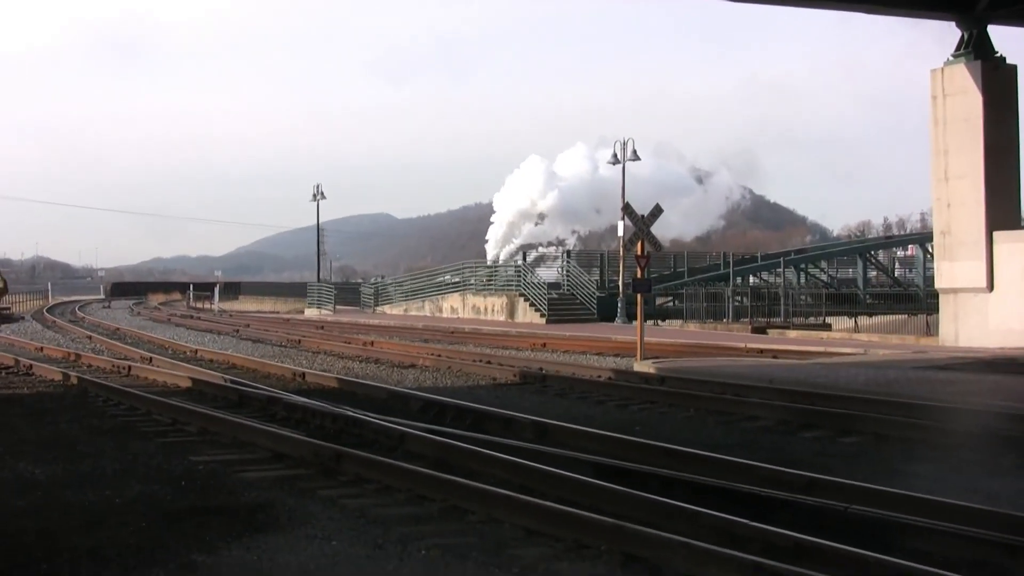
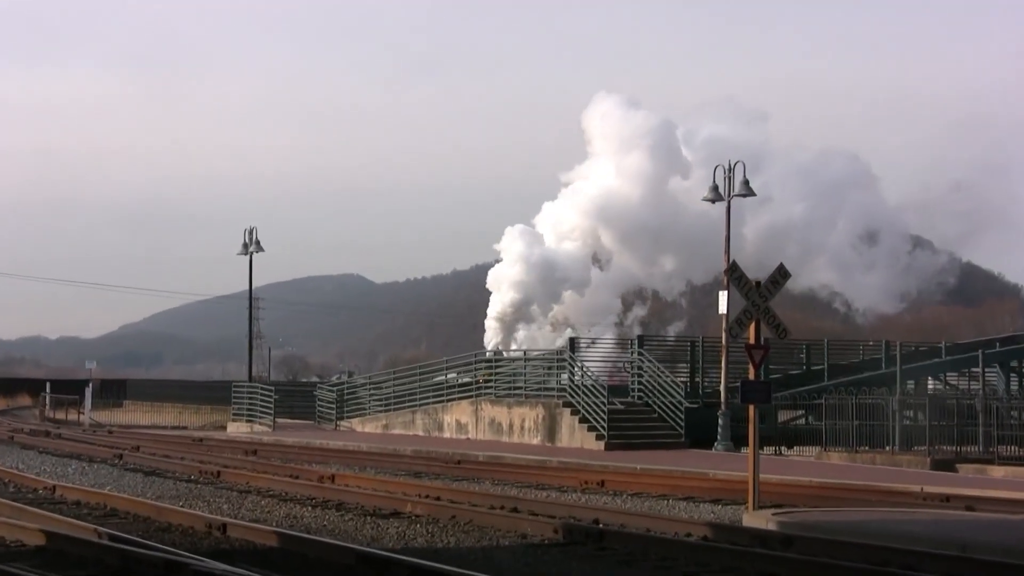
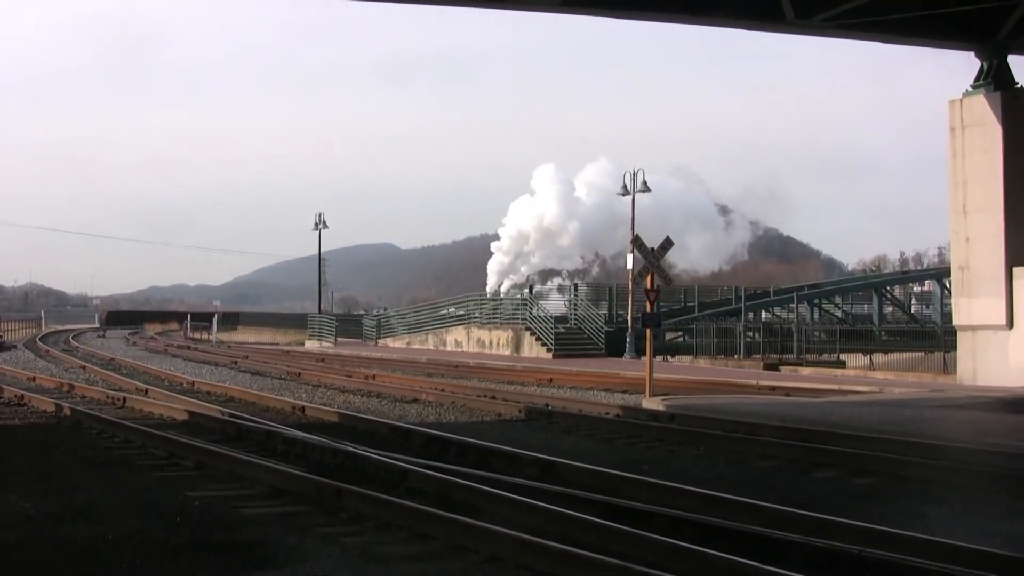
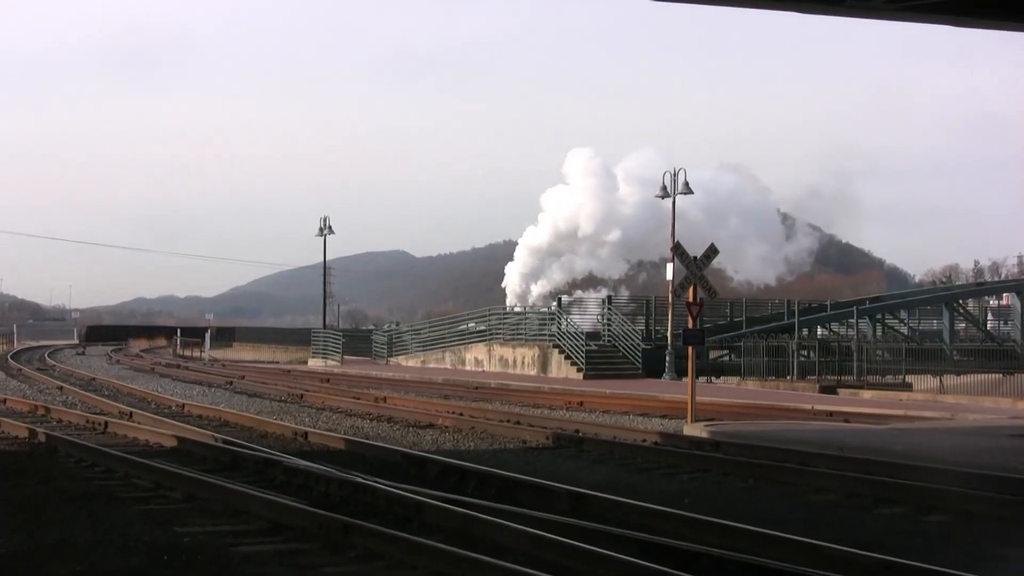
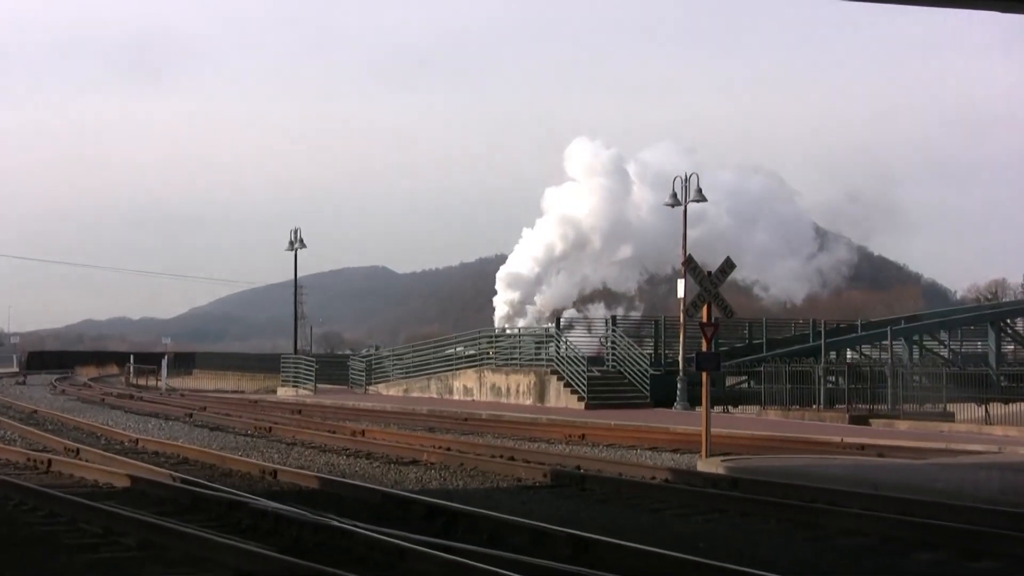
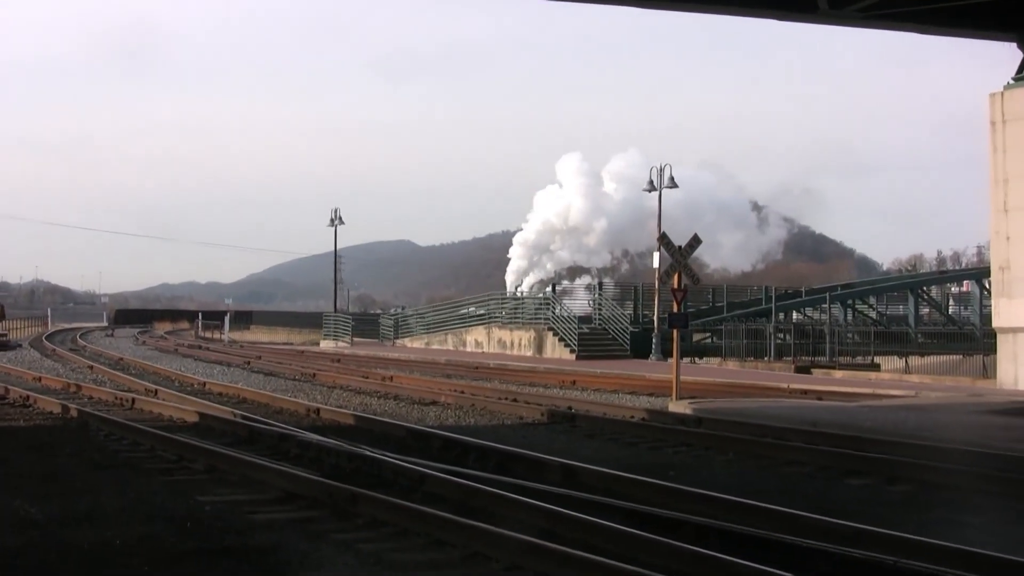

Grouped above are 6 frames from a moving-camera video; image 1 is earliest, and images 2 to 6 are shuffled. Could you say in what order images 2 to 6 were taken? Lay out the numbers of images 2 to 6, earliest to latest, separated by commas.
3, 6, 4, 5, 2
